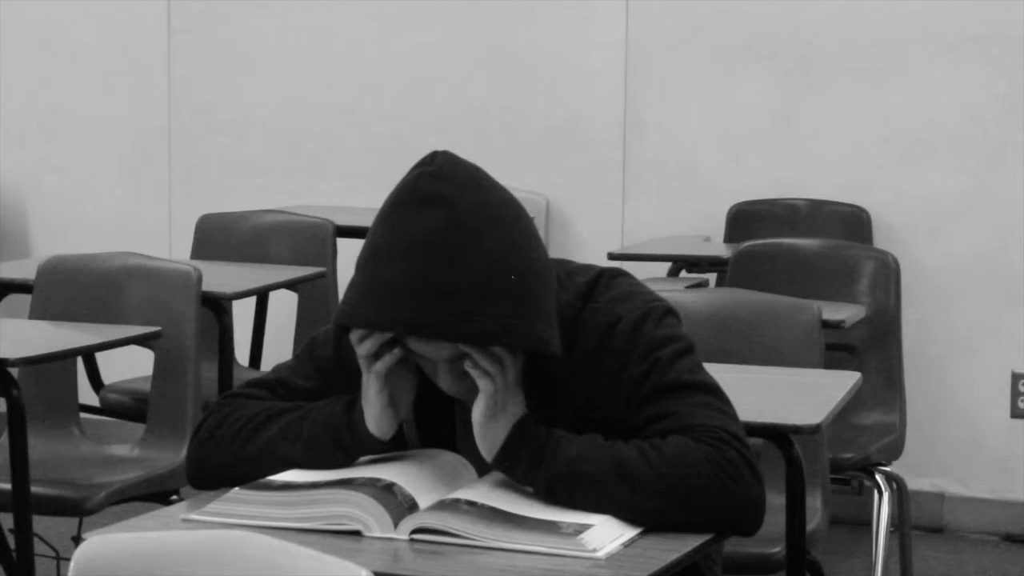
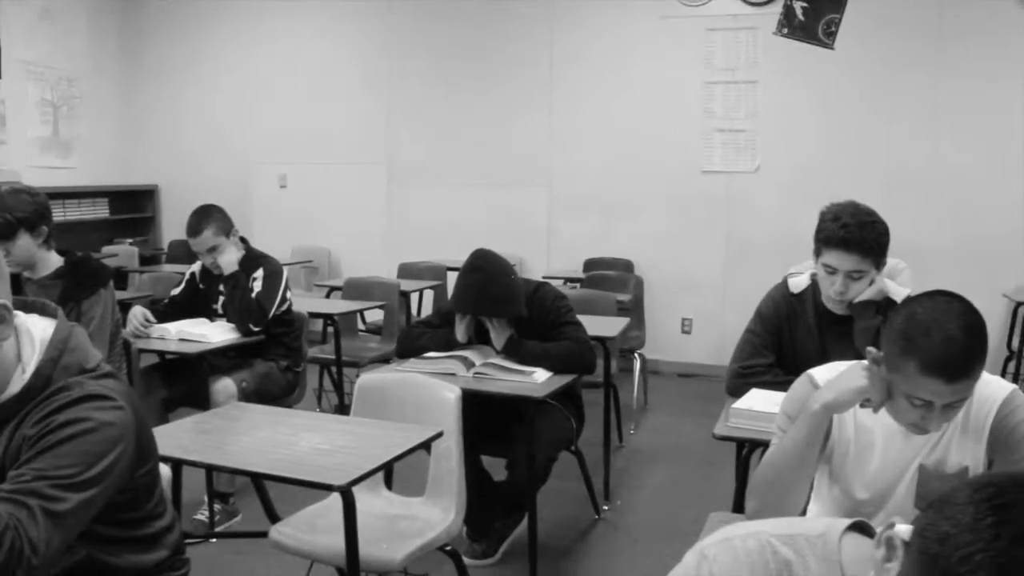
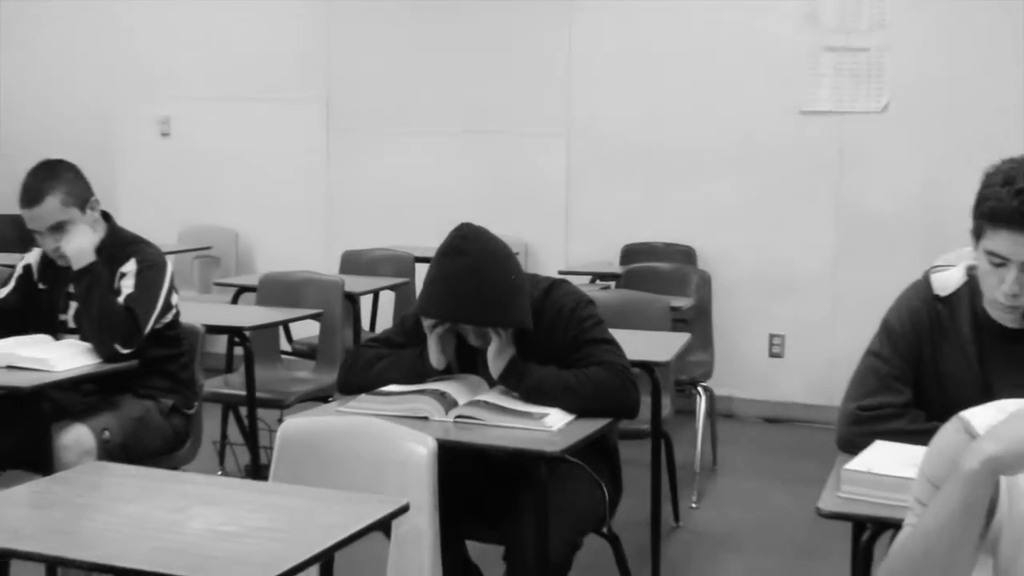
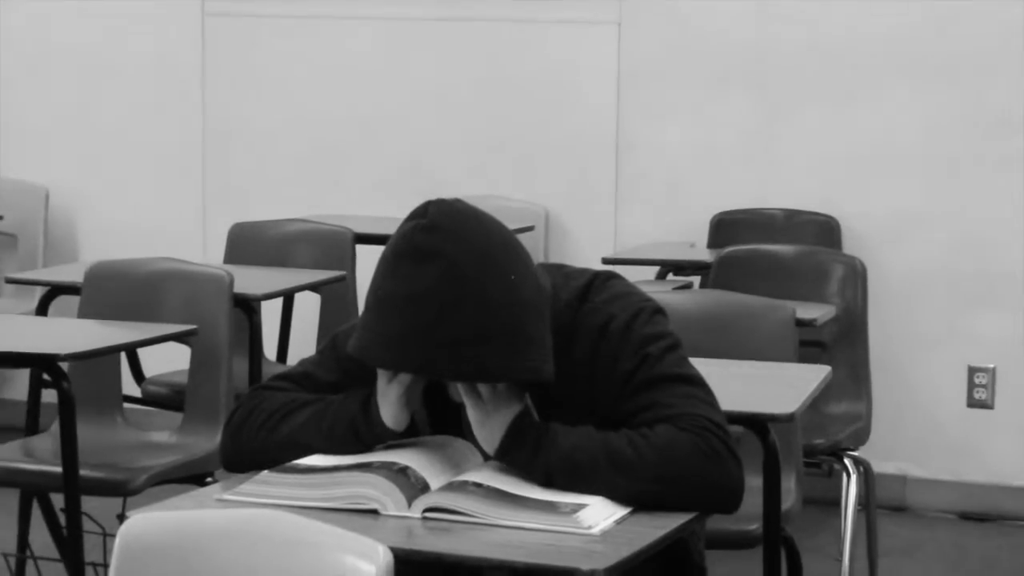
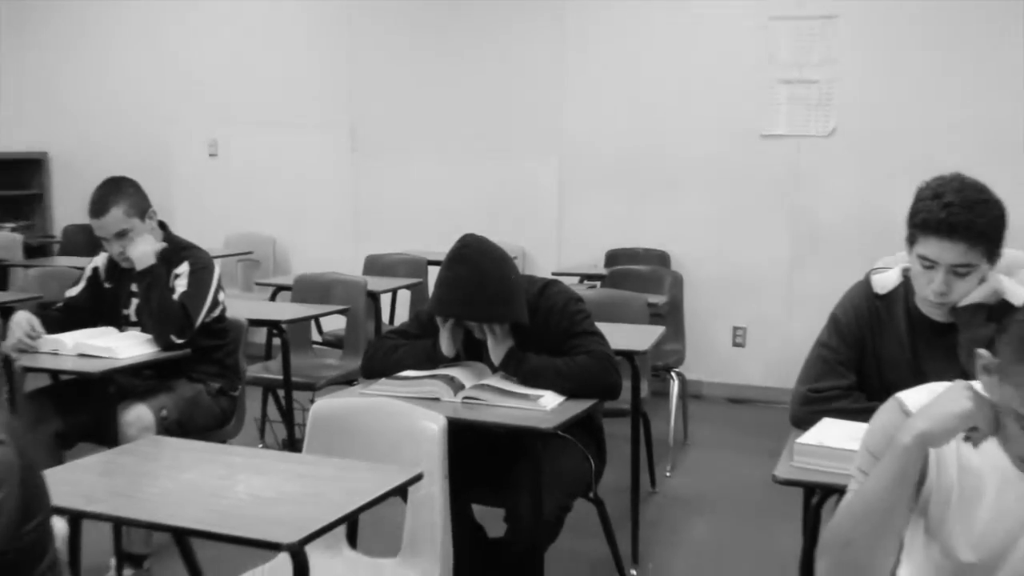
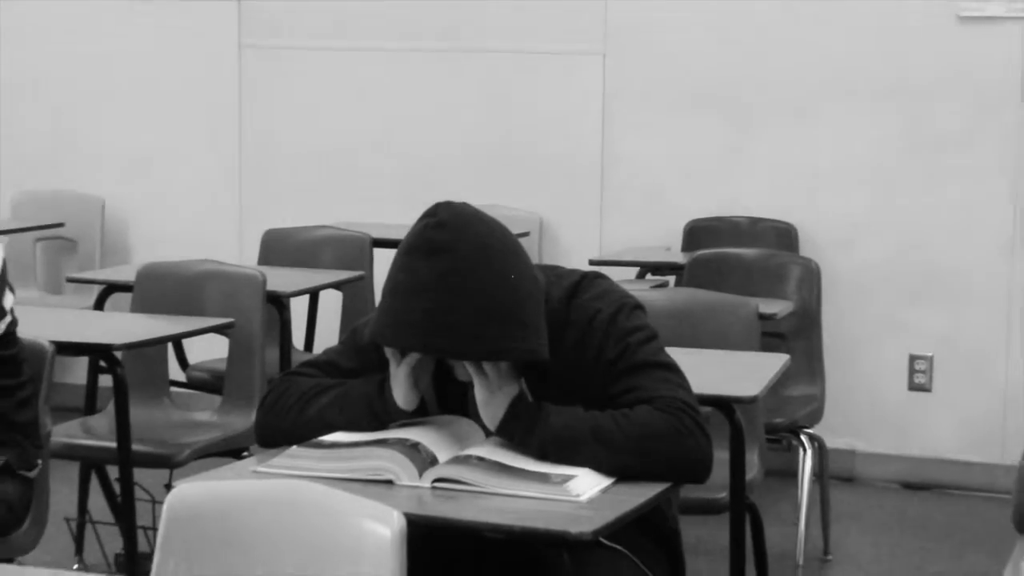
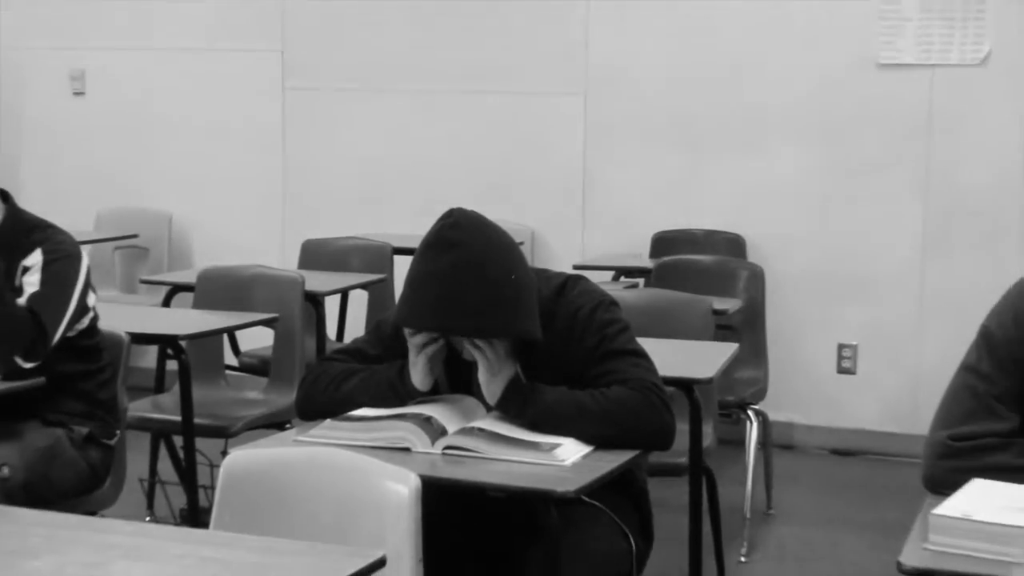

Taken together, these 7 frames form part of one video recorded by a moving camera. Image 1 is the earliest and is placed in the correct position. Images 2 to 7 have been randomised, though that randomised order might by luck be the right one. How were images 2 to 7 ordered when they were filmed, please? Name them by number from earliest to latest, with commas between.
4, 6, 7, 3, 5, 2
